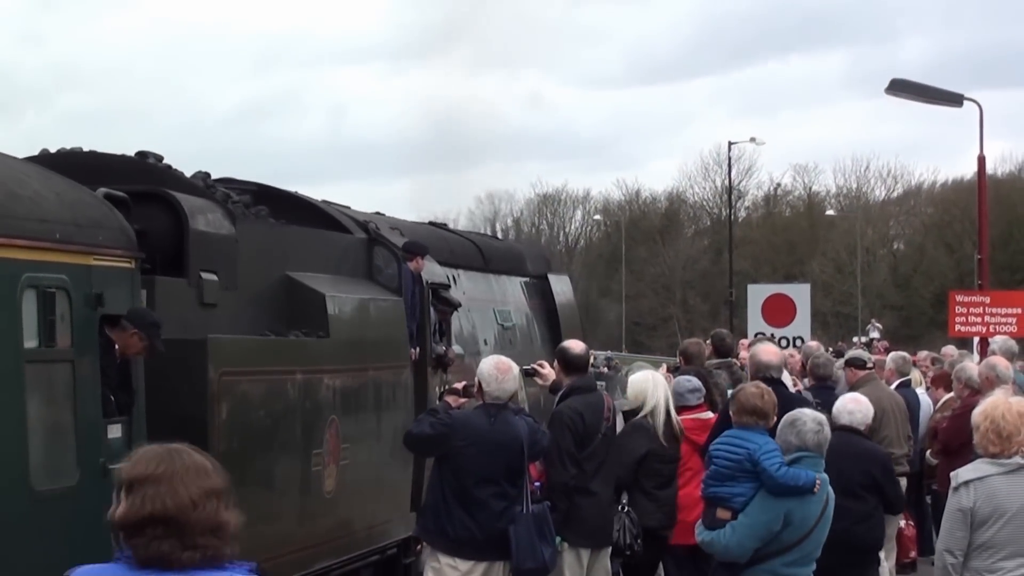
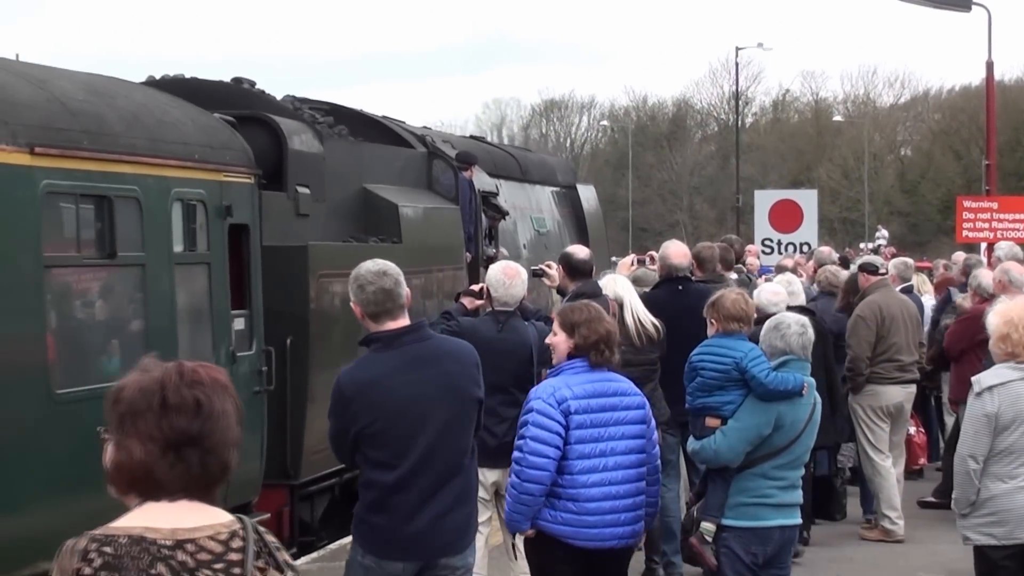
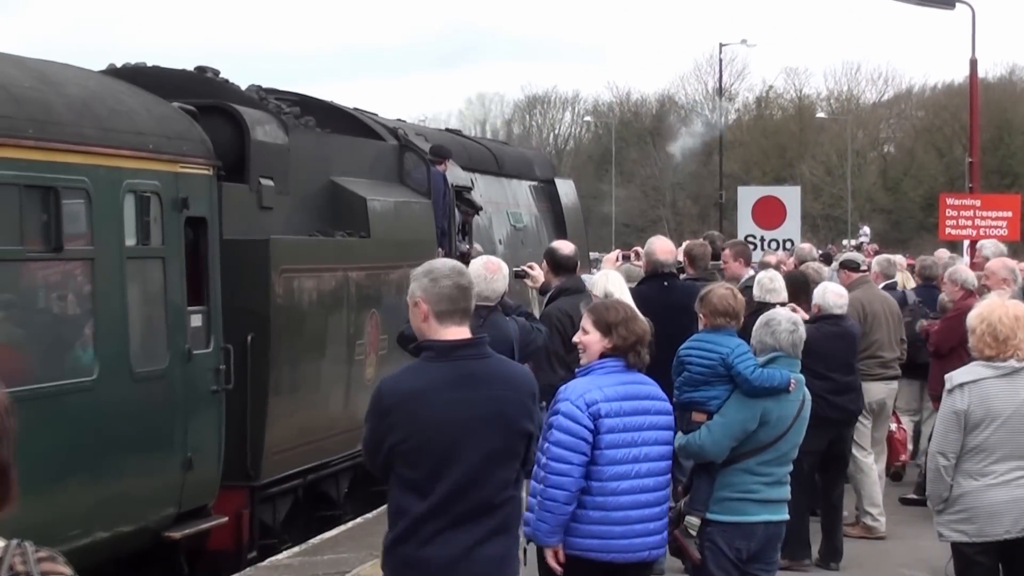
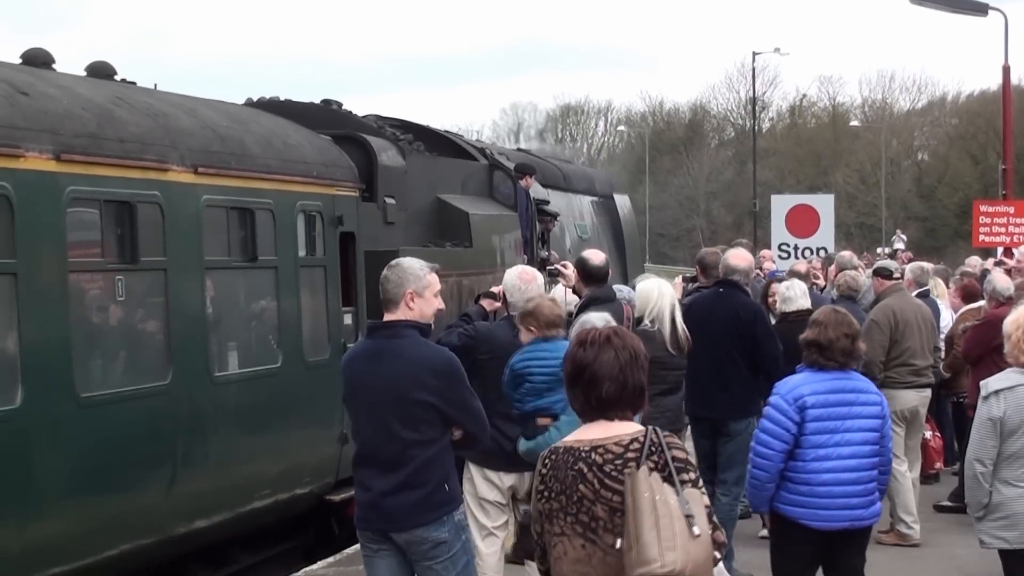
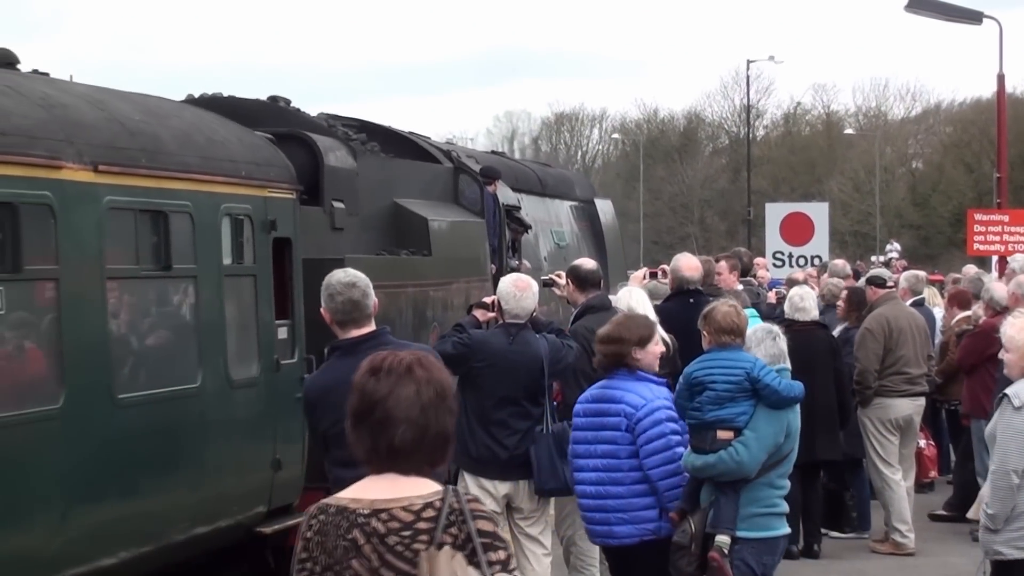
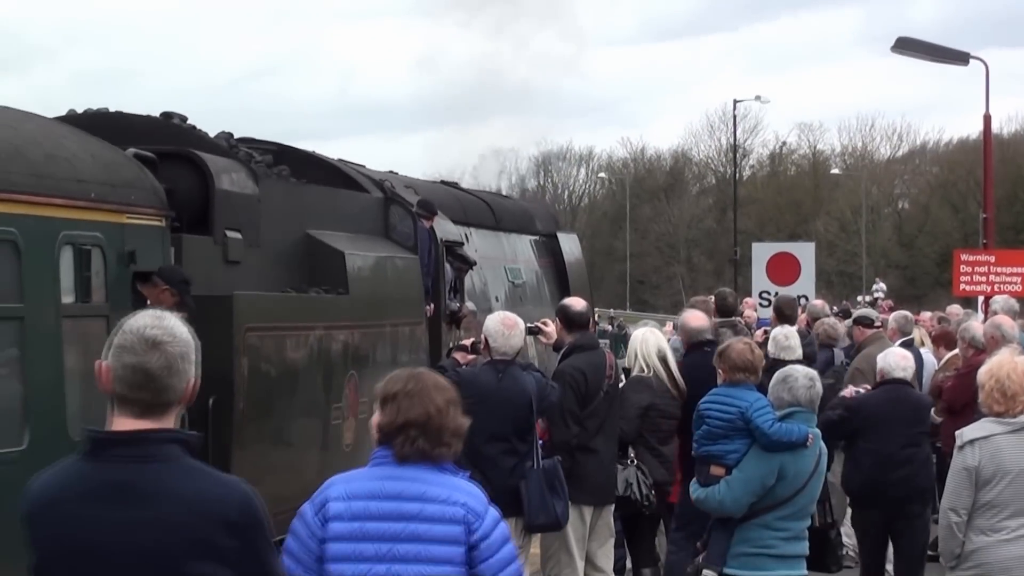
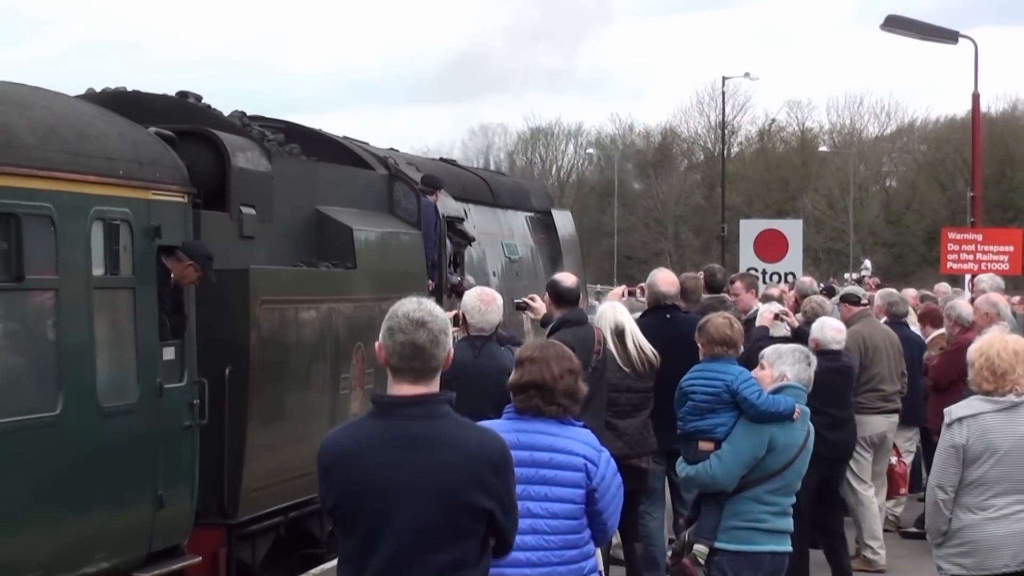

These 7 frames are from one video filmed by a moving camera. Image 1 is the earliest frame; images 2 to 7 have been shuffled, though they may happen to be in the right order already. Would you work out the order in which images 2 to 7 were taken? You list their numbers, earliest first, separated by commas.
6, 7, 3, 2, 5, 4
